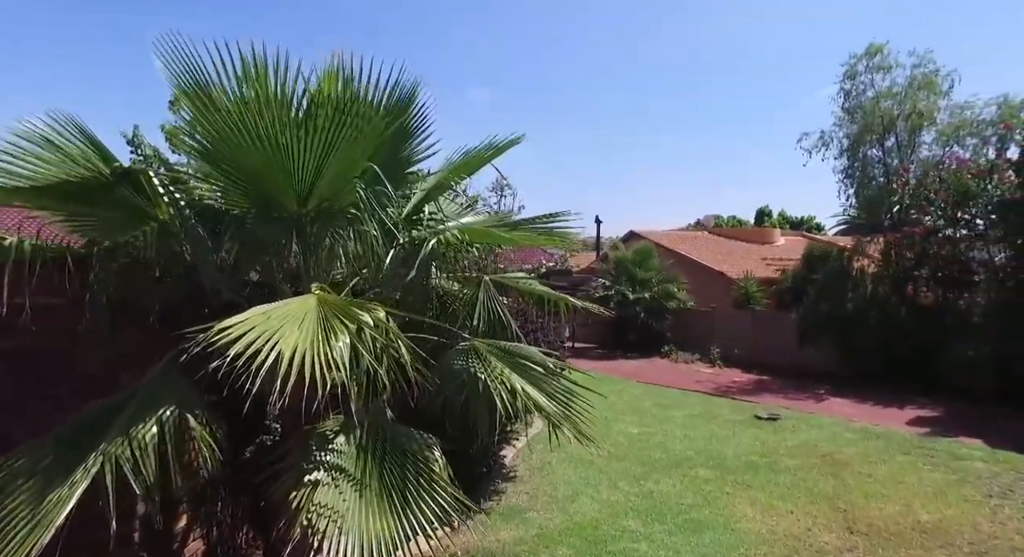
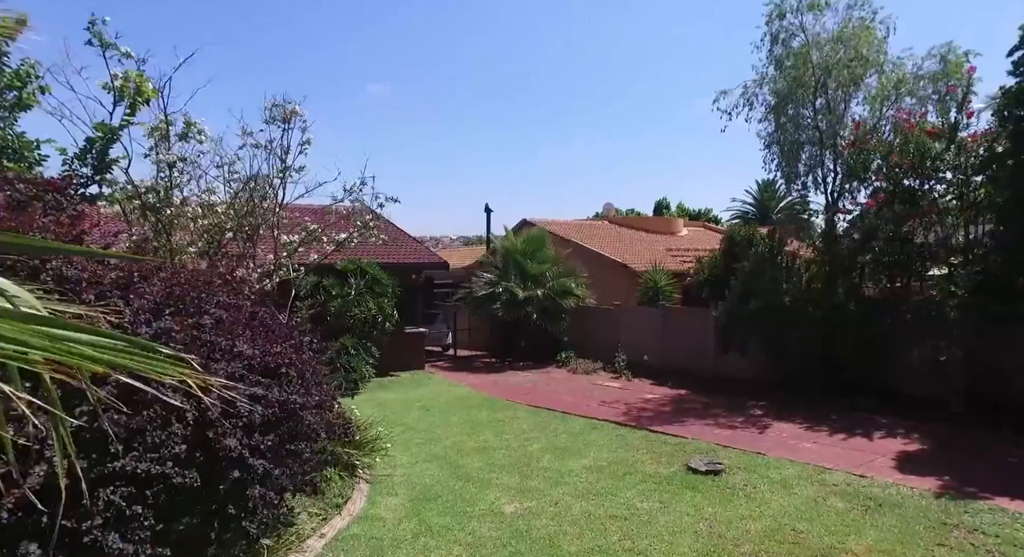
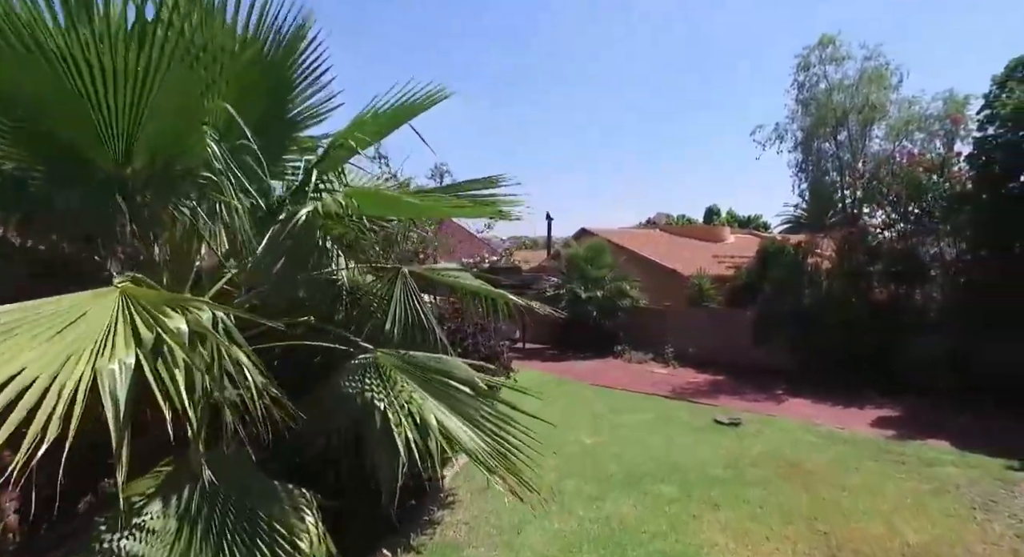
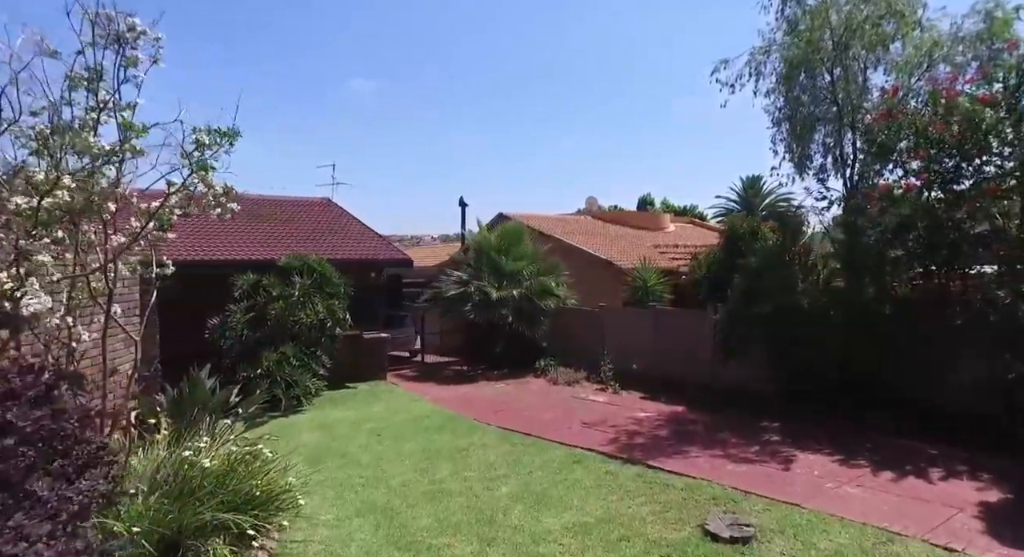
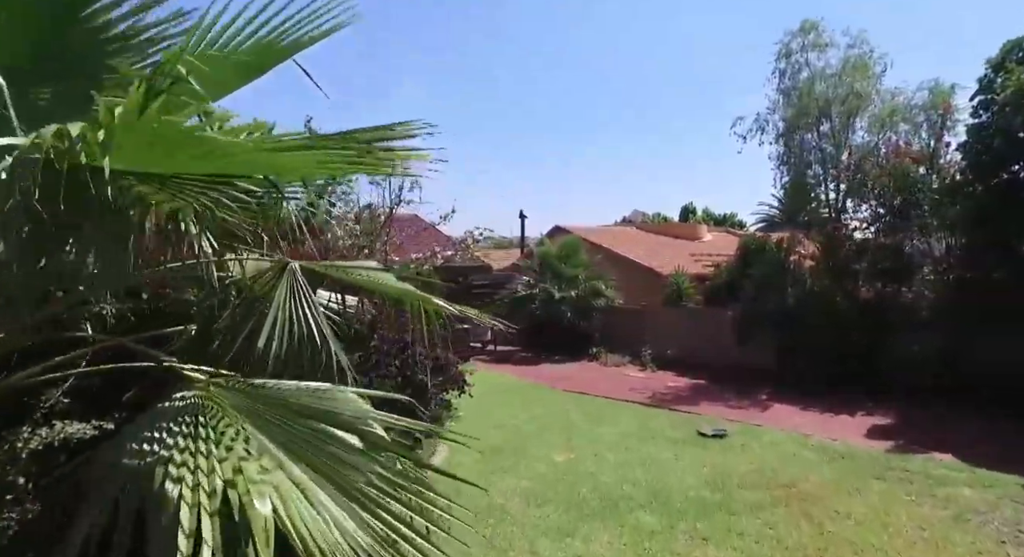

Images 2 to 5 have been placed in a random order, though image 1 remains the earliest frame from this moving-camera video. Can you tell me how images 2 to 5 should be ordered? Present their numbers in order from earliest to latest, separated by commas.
3, 5, 2, 4
